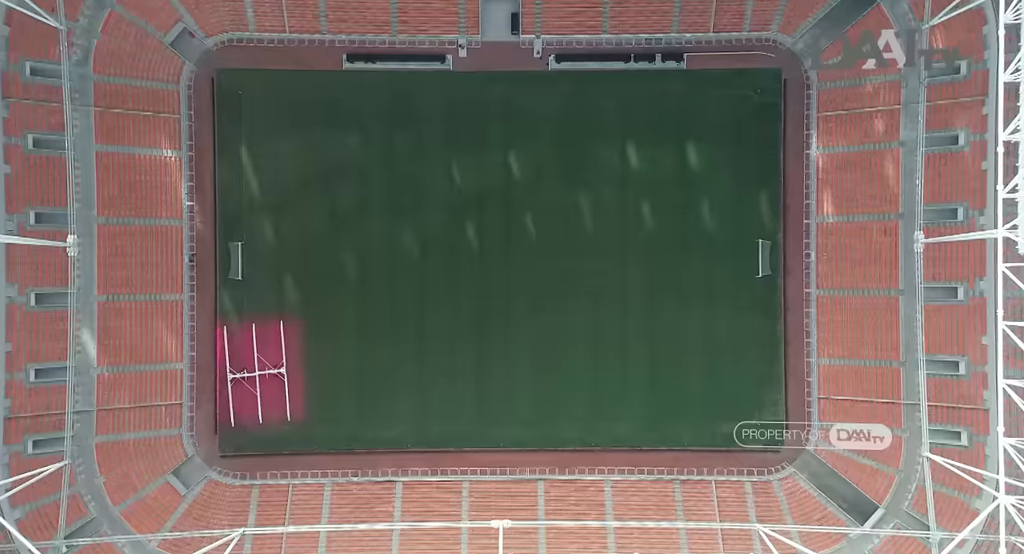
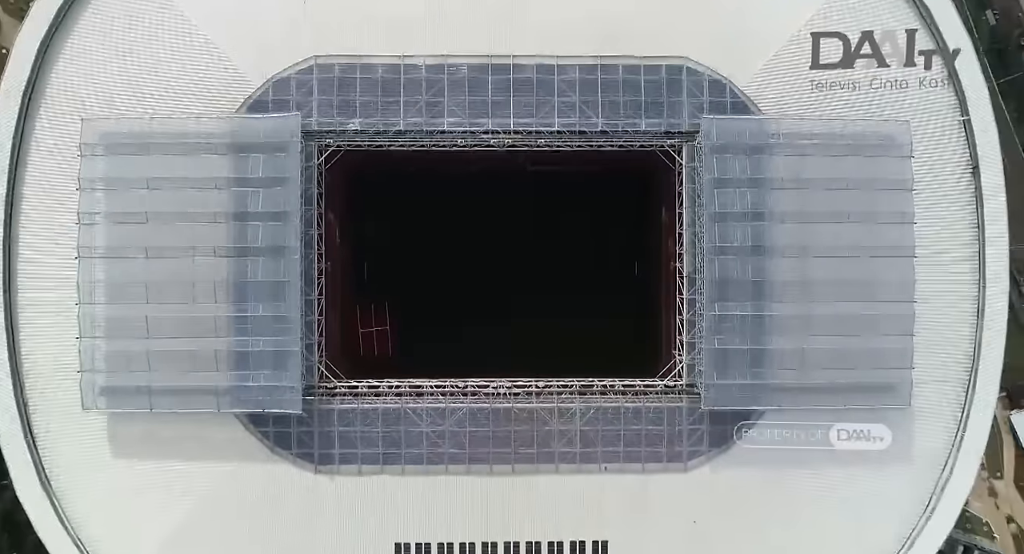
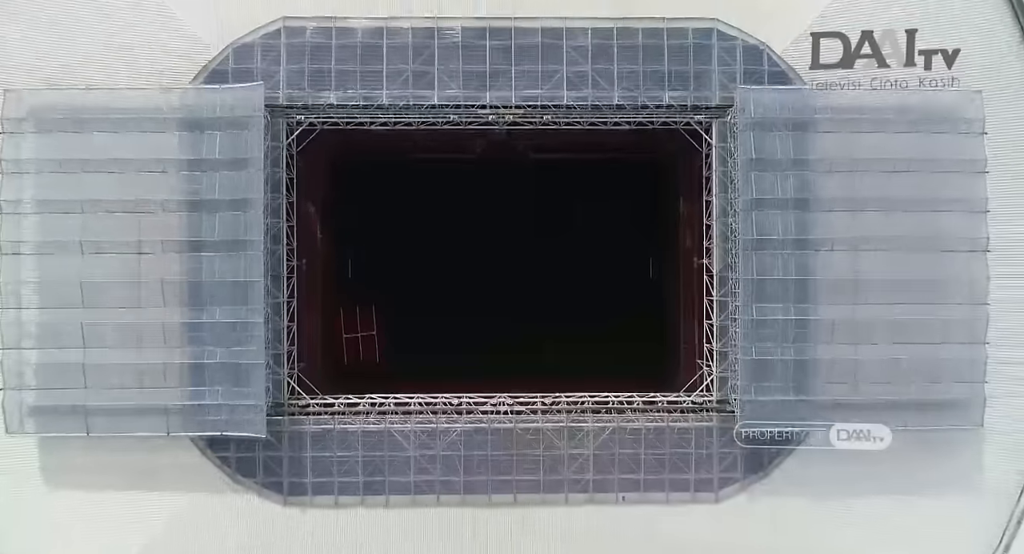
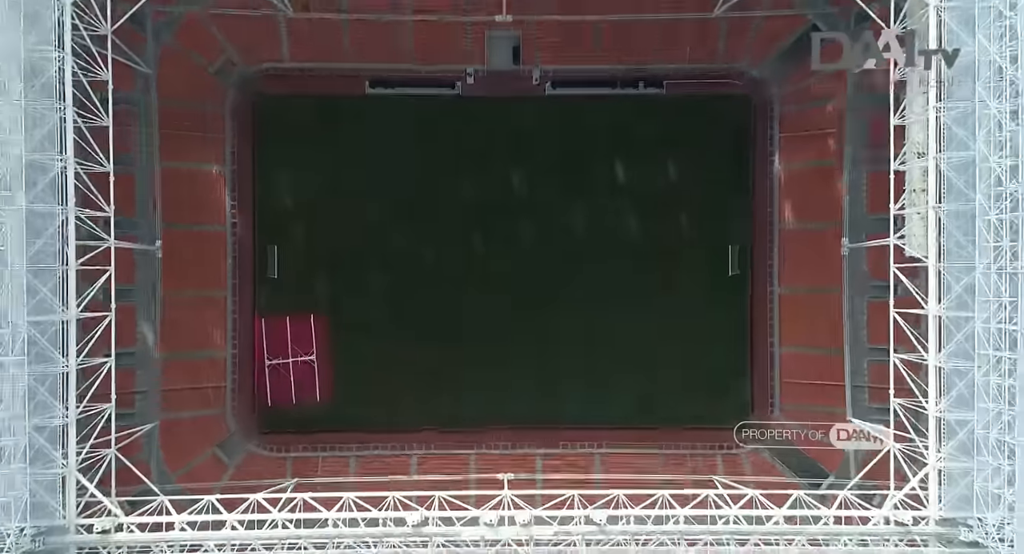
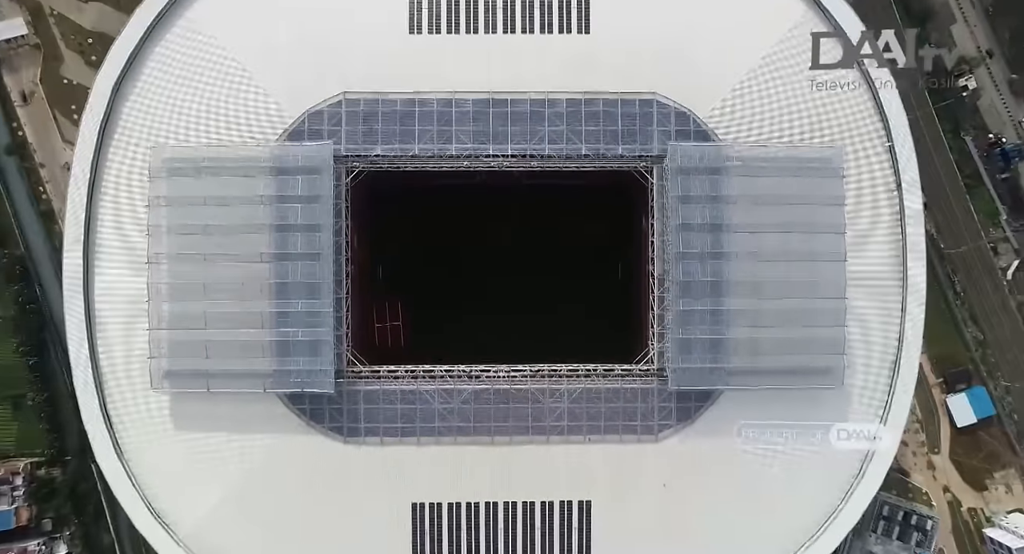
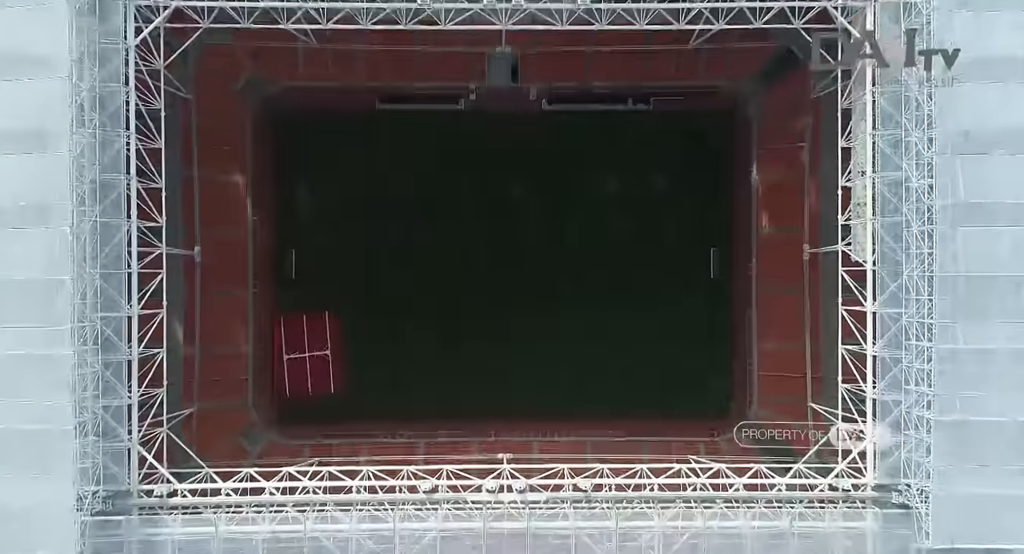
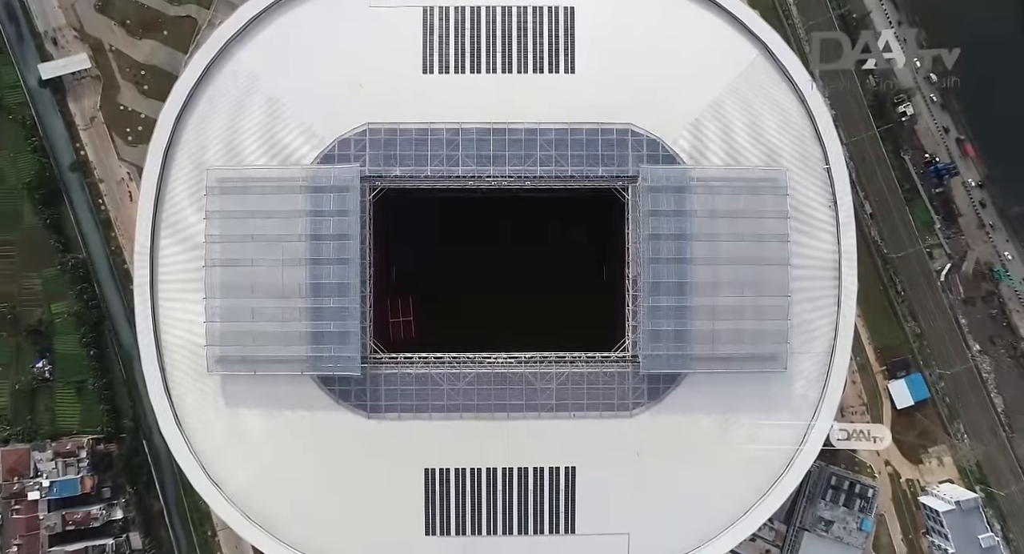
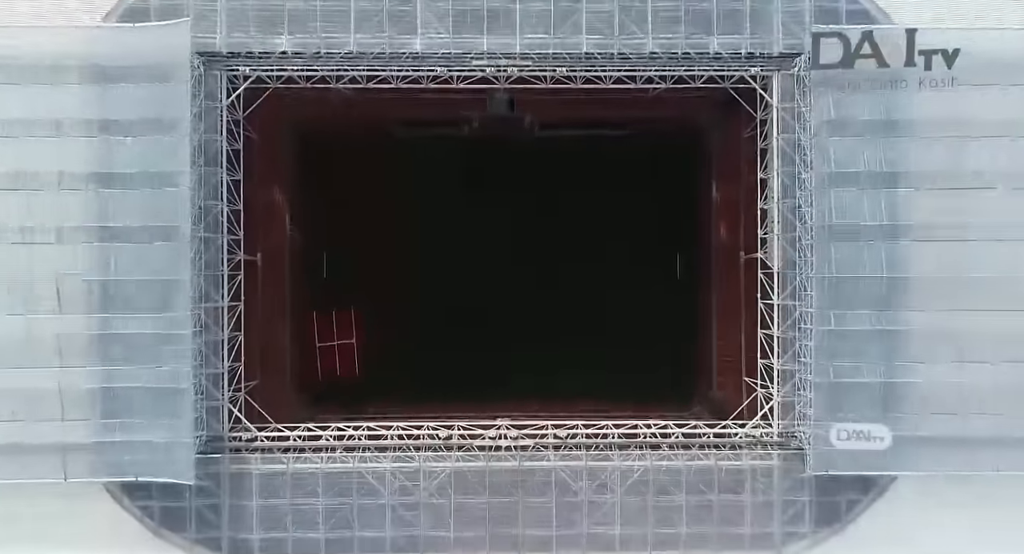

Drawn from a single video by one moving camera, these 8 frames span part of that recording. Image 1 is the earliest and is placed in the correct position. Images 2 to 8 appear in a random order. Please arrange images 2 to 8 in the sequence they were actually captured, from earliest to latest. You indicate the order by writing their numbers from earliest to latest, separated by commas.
4, 6, 8, 3, 2, 5, 7
